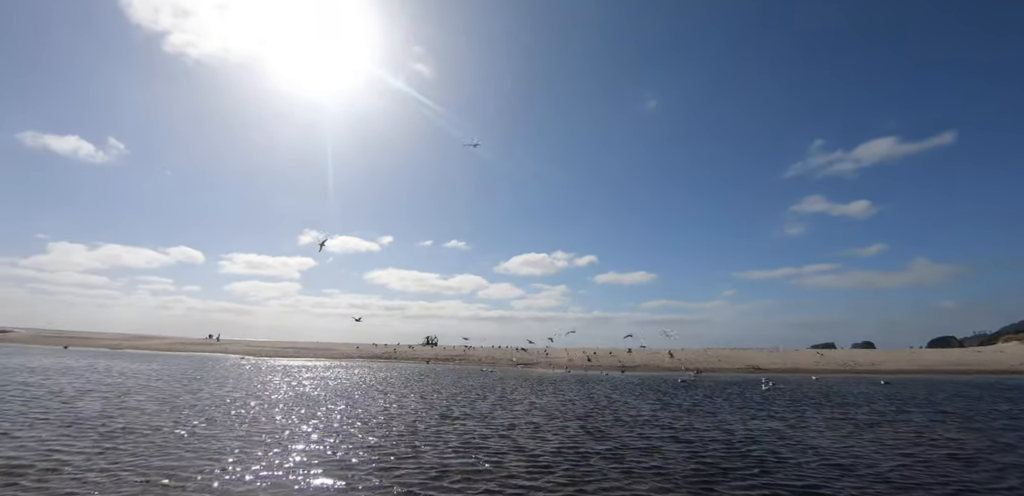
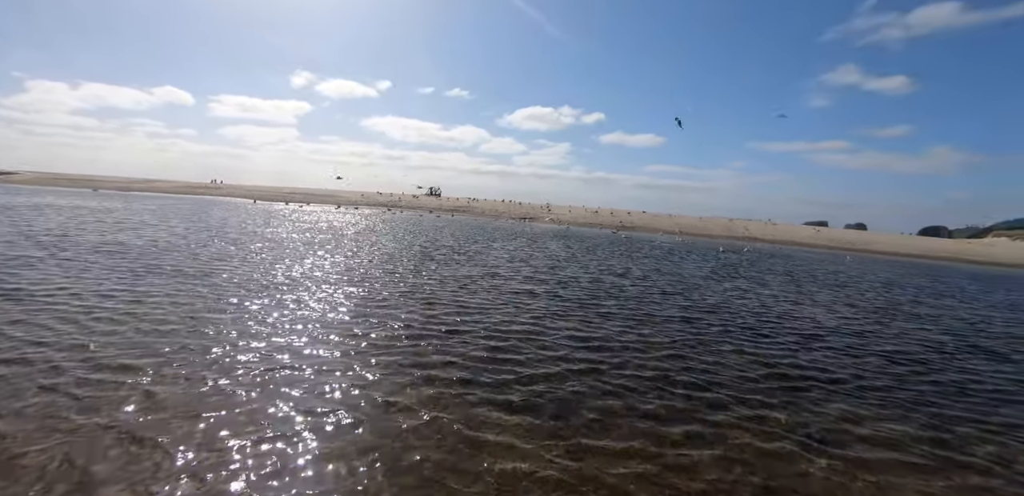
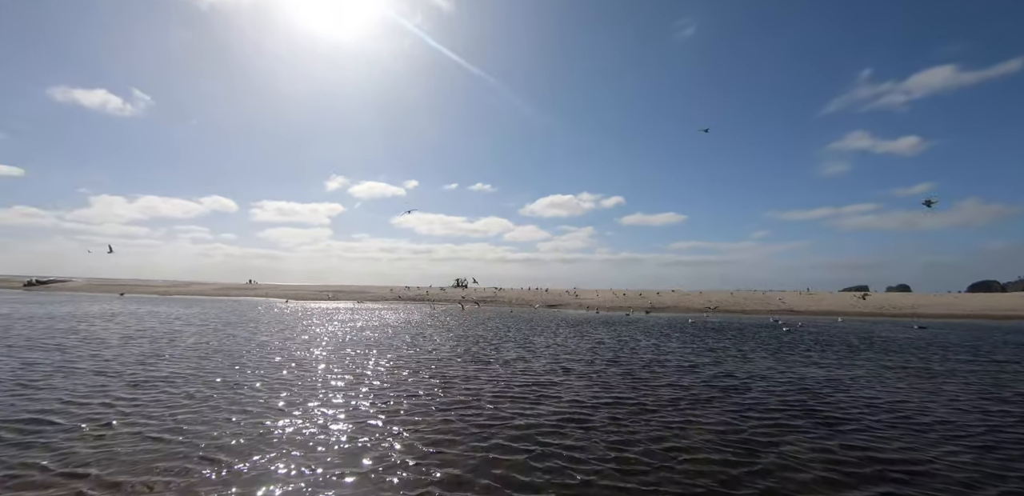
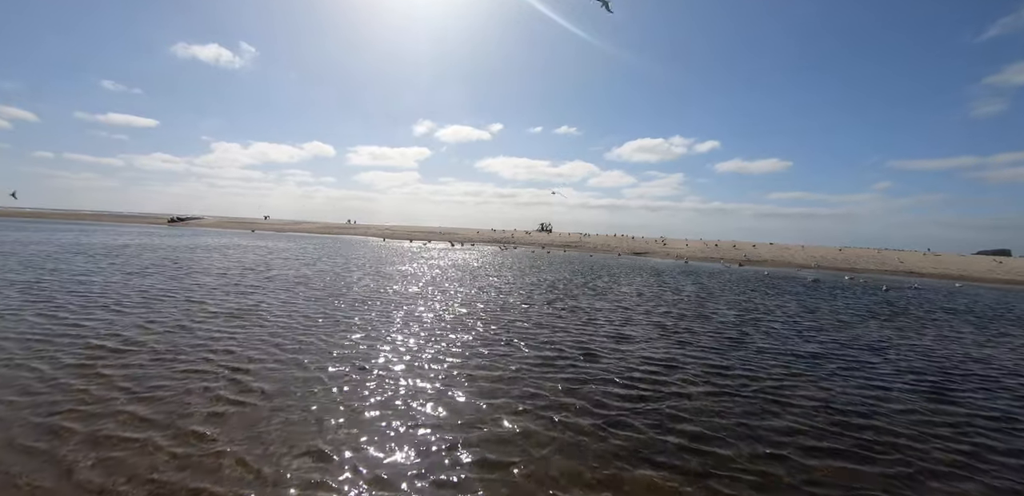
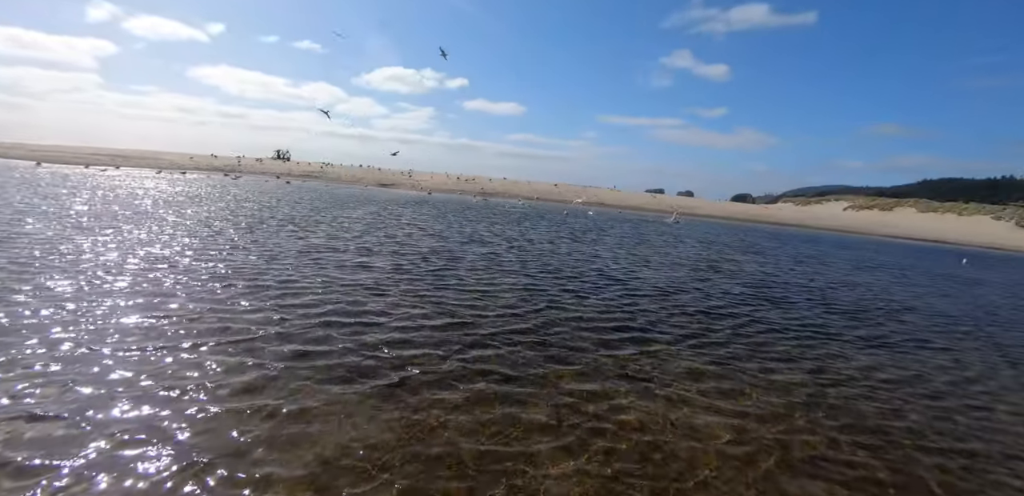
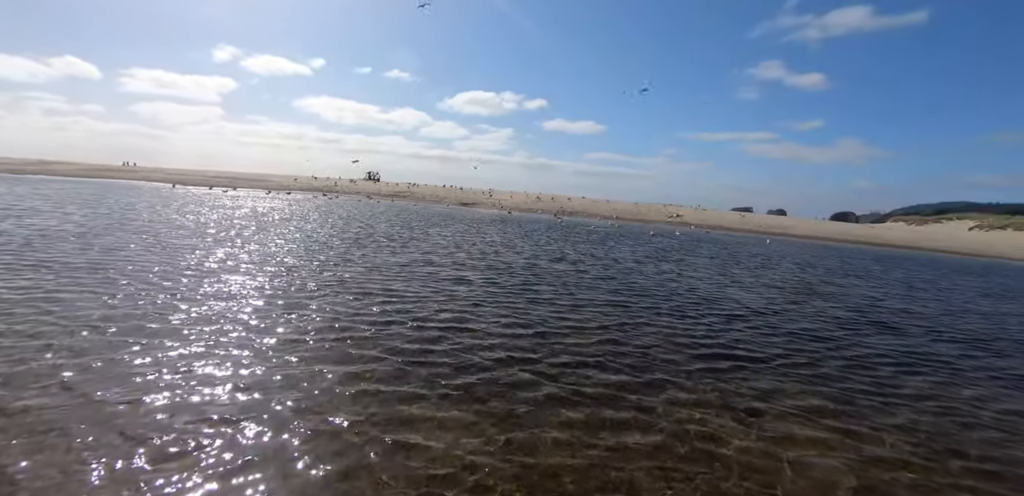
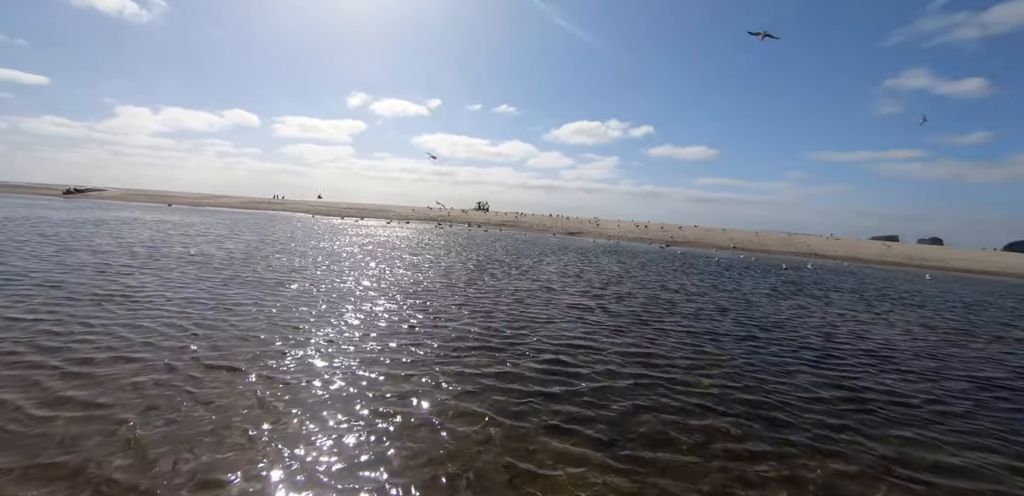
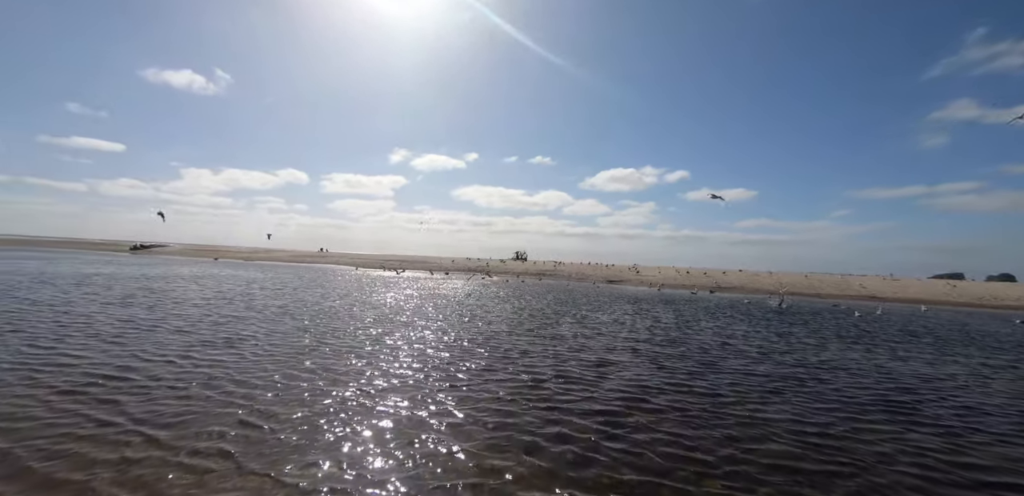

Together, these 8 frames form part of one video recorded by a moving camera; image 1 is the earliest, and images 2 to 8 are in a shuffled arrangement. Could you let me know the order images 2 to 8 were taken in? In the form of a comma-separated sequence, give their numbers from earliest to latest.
3, 8, 4, 7, 2, 6, 5
